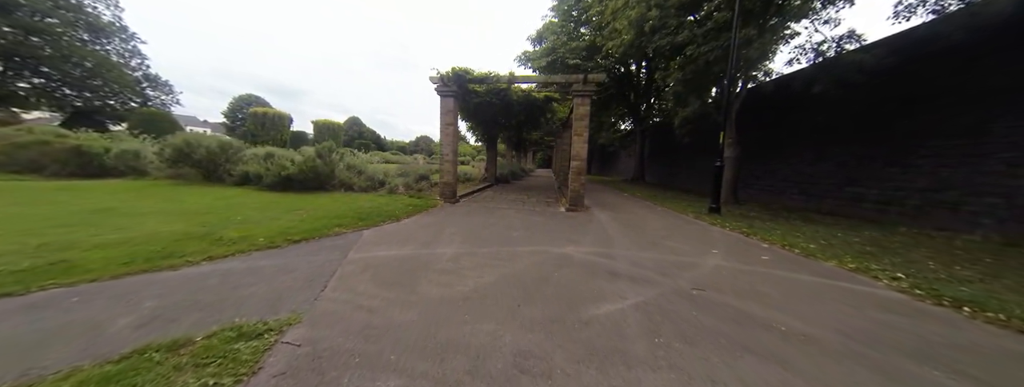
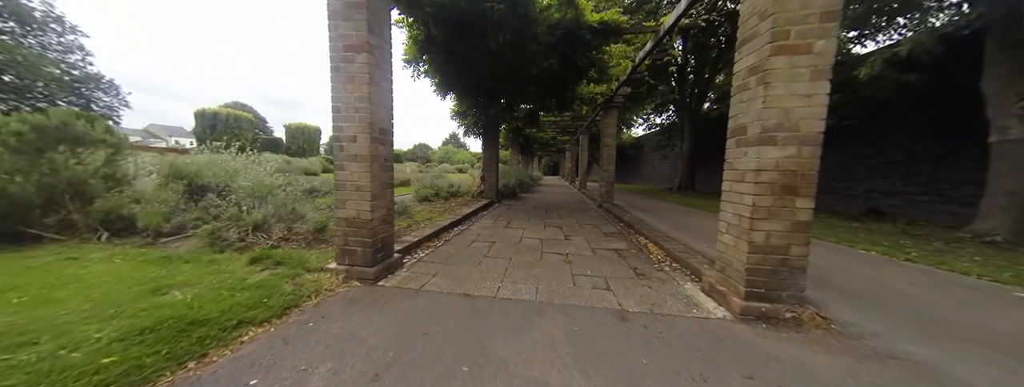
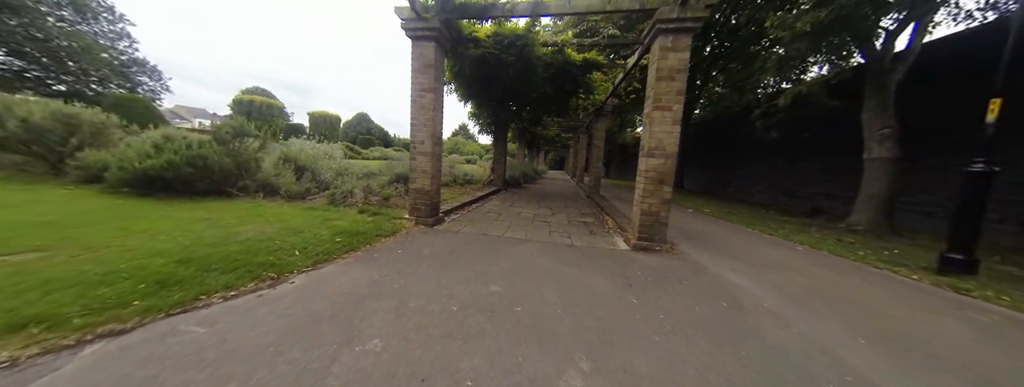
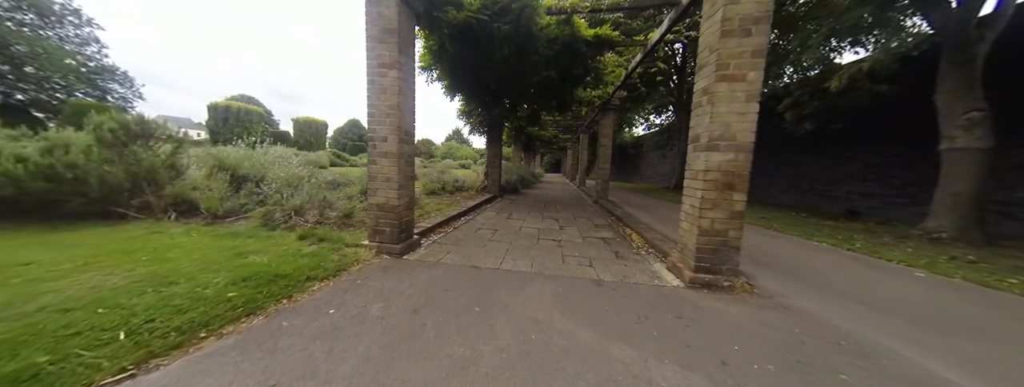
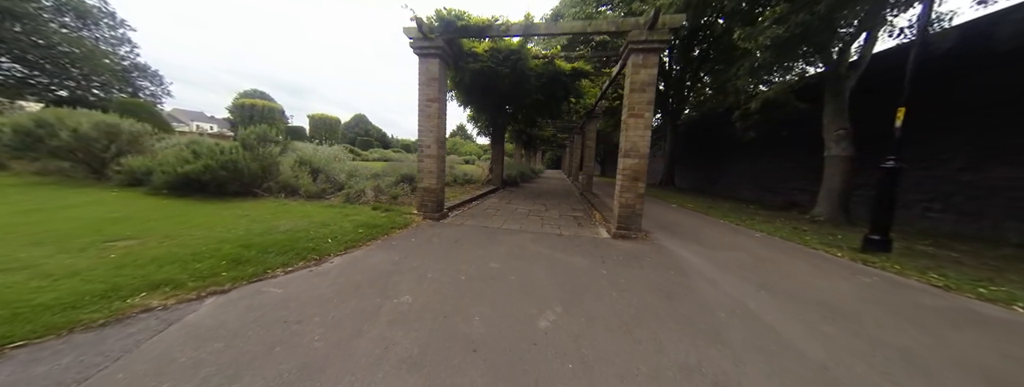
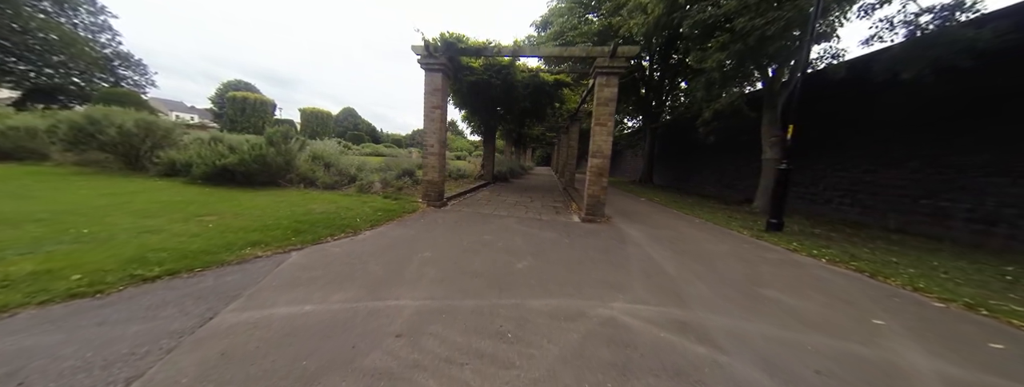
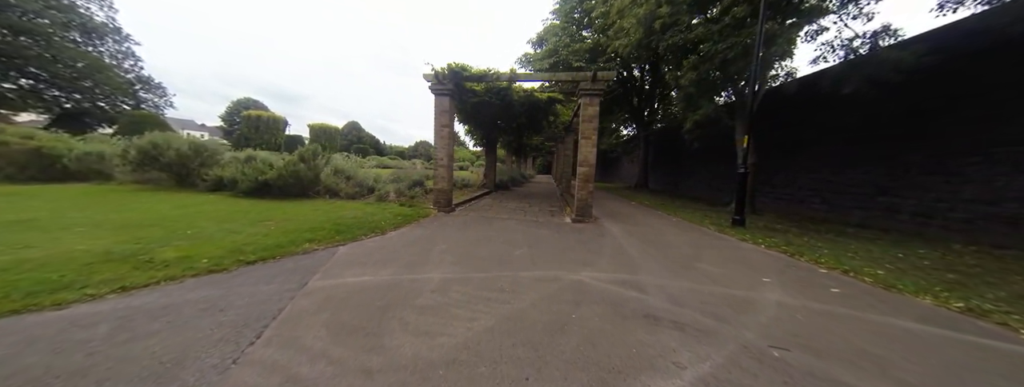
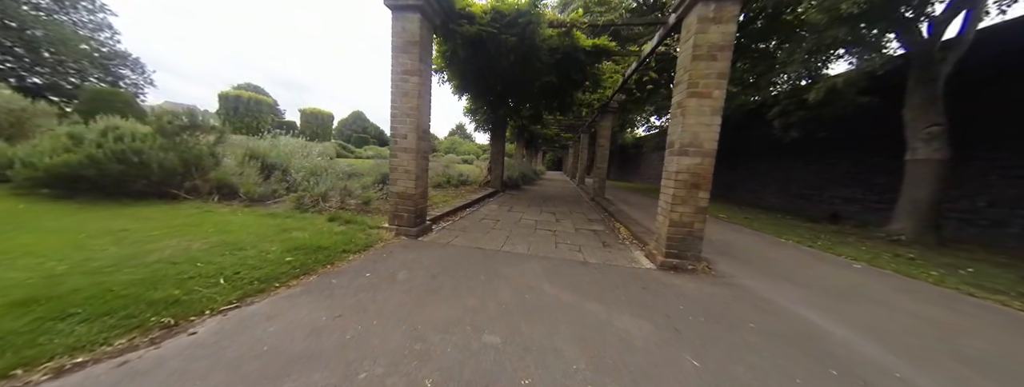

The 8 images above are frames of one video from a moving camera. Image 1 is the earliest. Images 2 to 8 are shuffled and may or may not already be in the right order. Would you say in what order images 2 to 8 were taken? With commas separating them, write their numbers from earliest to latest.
7, 6, 5, 3, 8, 4, 2
